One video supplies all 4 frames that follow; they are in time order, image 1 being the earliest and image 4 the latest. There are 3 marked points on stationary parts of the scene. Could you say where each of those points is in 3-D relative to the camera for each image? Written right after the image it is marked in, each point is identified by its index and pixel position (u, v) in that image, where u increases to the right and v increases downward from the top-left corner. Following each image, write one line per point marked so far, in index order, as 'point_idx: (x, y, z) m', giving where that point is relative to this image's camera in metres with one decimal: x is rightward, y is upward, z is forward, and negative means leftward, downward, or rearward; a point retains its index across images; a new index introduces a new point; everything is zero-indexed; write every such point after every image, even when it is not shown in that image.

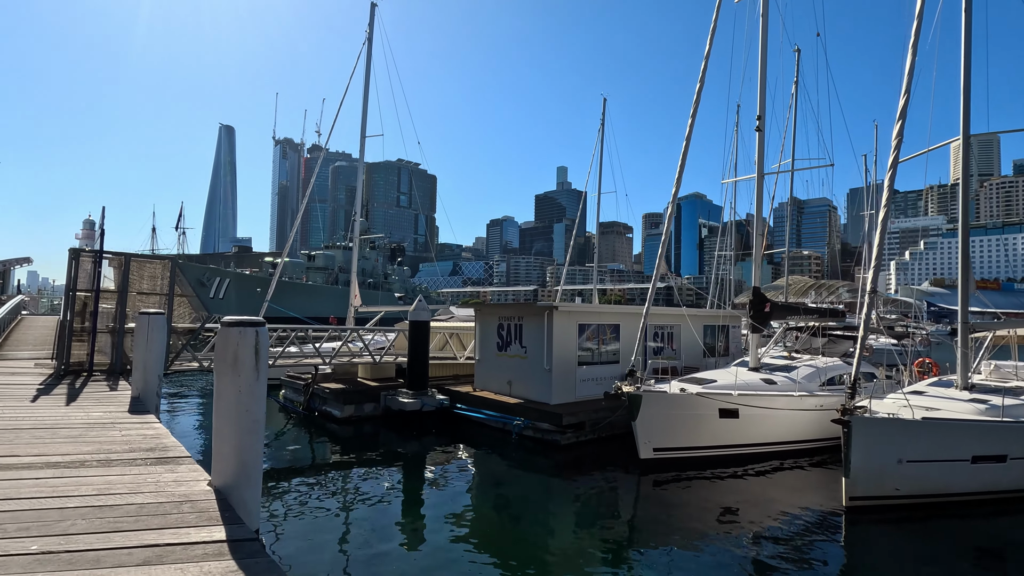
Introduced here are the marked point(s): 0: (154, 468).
0: (-3.0, -1.5, +4.5) m
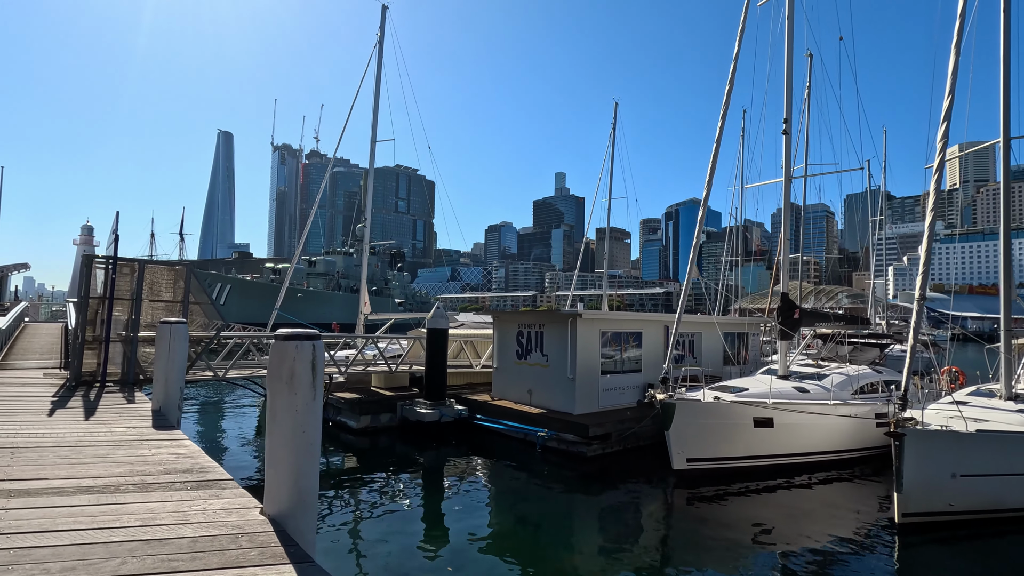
0: (-2.4, -1.6, +4.1) m
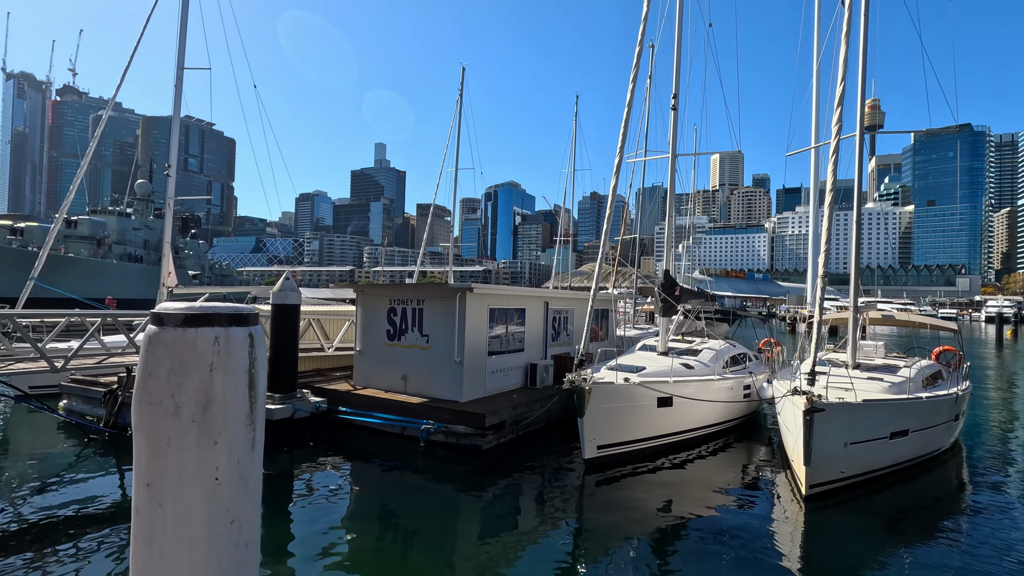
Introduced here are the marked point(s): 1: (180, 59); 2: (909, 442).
0: (-2.0, -1.3, +1.8) m
1: (-10.8, +7.5, +17.2) m
2: (+7.2, -2.8, +9.7) m
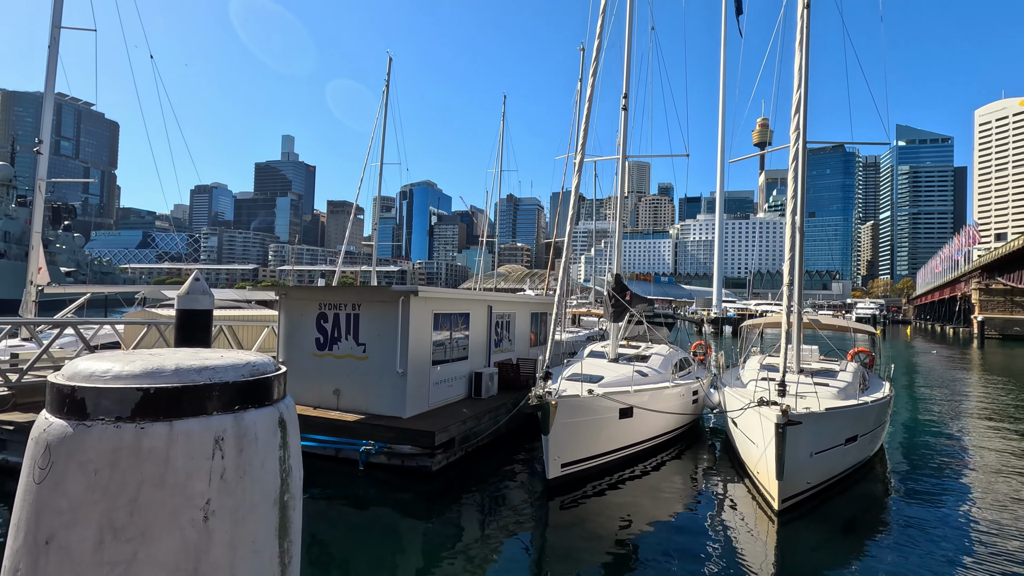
0: (-1.5, -1.4, +0.7) m
1: (-12.6, +7.5, +14.5) m
2: (+6.4, -2.9, +9.9) m
